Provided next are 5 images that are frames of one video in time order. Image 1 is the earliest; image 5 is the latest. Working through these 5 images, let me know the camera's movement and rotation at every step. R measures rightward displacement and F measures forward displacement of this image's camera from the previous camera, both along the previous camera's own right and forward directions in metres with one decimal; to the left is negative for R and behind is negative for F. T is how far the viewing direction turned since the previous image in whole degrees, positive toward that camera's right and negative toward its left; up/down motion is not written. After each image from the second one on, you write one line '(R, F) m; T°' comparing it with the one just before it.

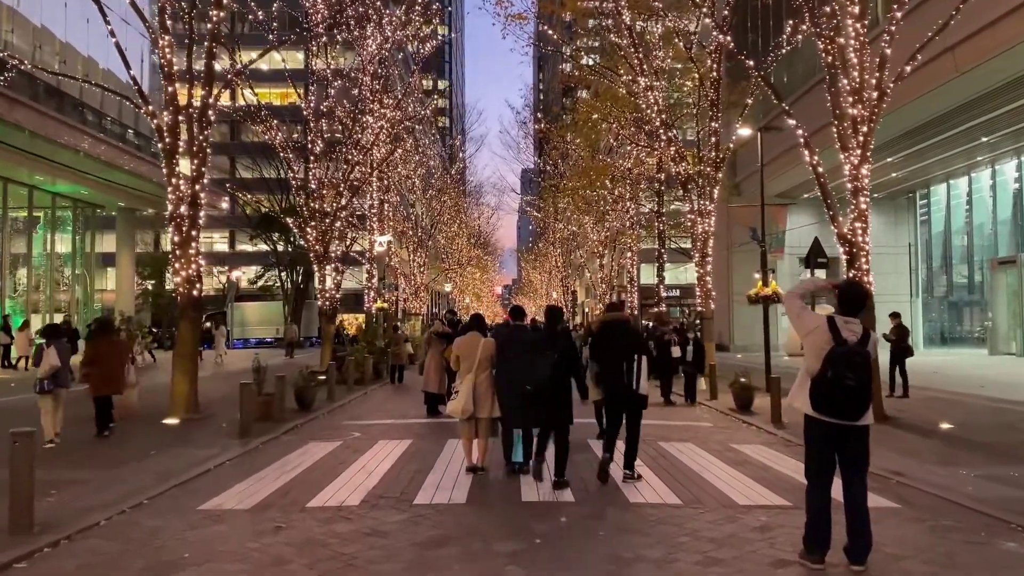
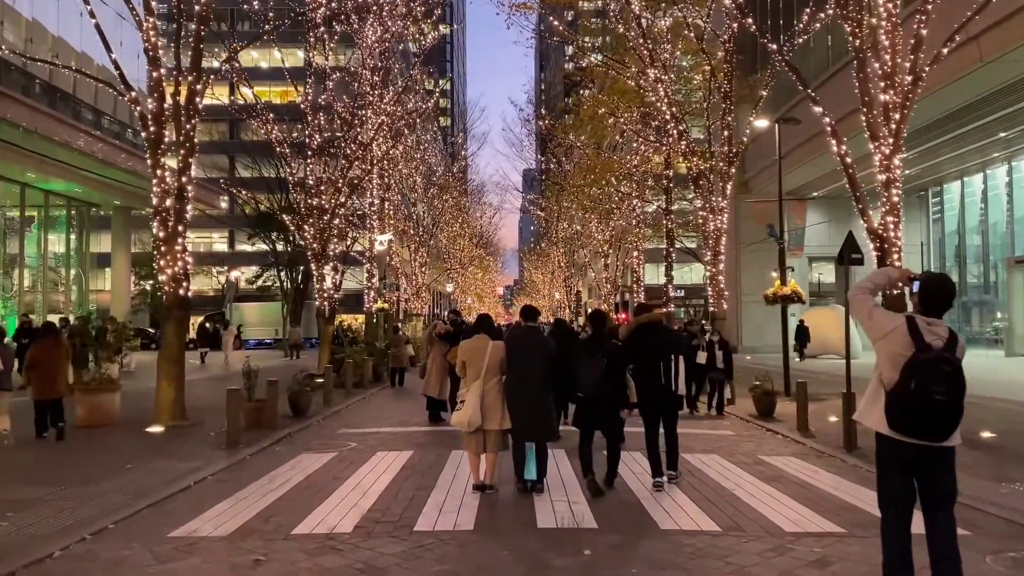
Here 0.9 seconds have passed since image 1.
(-0.1, +0.8) m; 0°
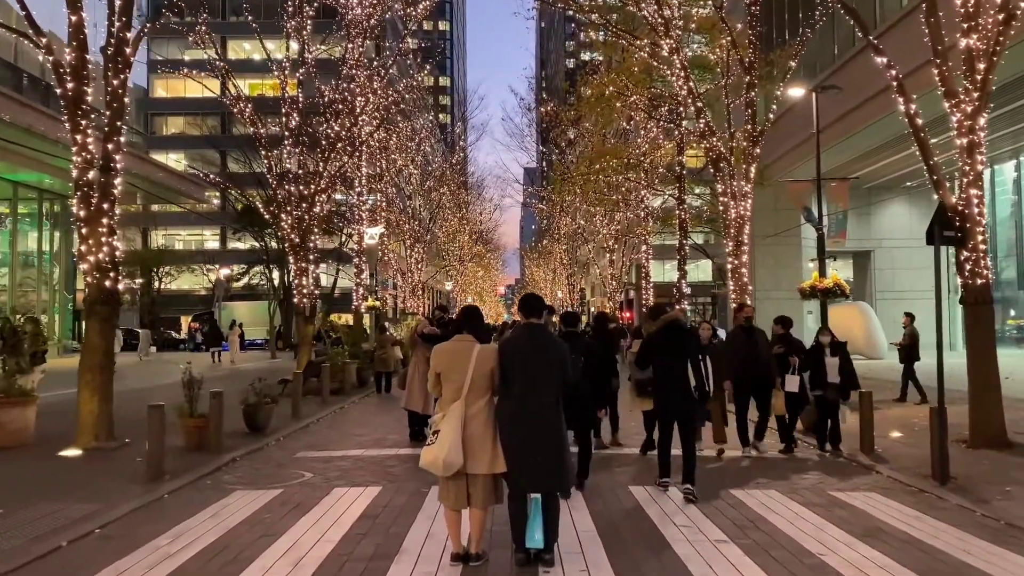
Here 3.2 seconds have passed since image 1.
(0.0, +2.1) m; 0°
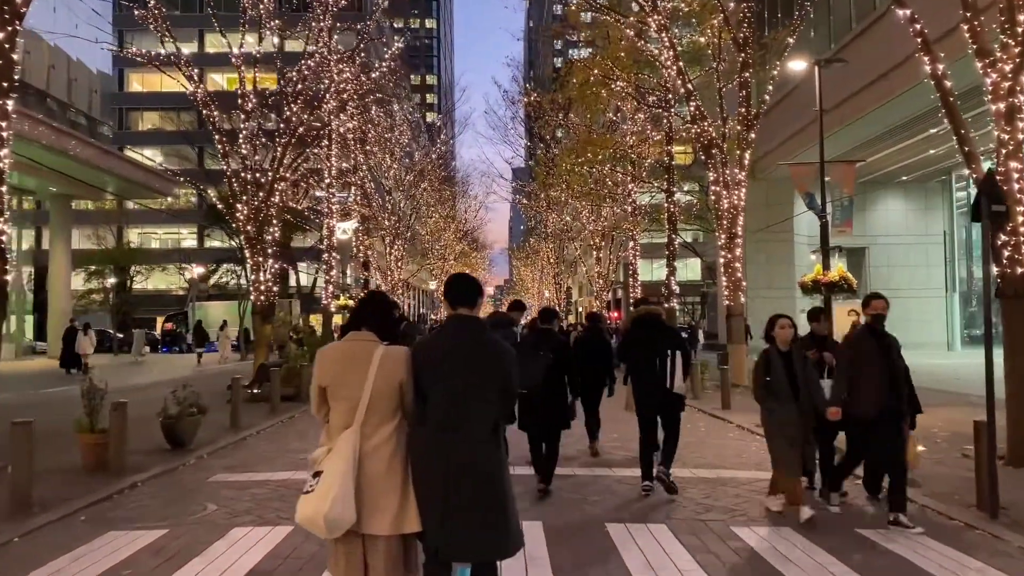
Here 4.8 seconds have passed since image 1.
(+0.3, +1.5) m; +1°
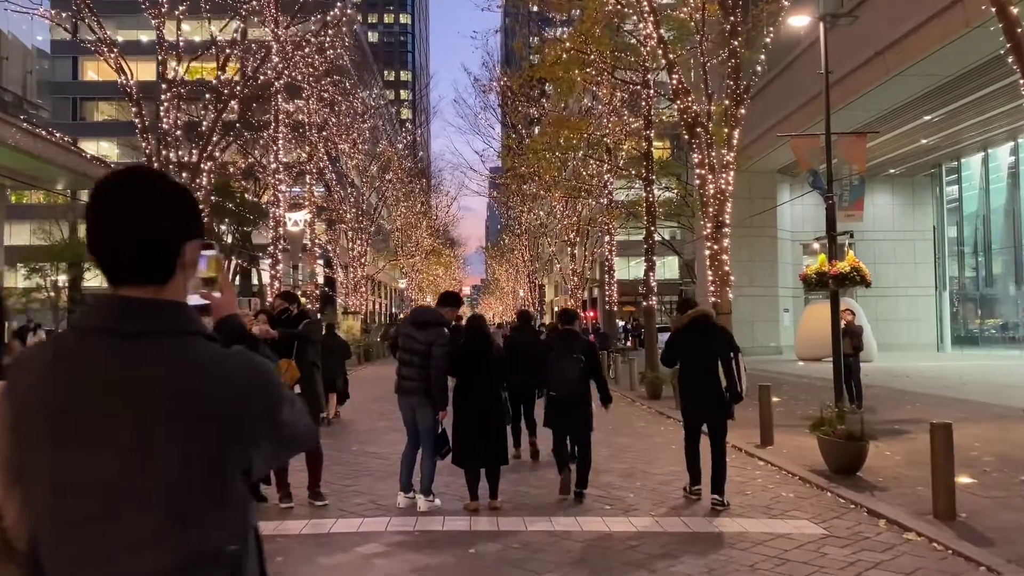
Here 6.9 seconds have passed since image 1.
(+0.3, +2.0) m; +2°
